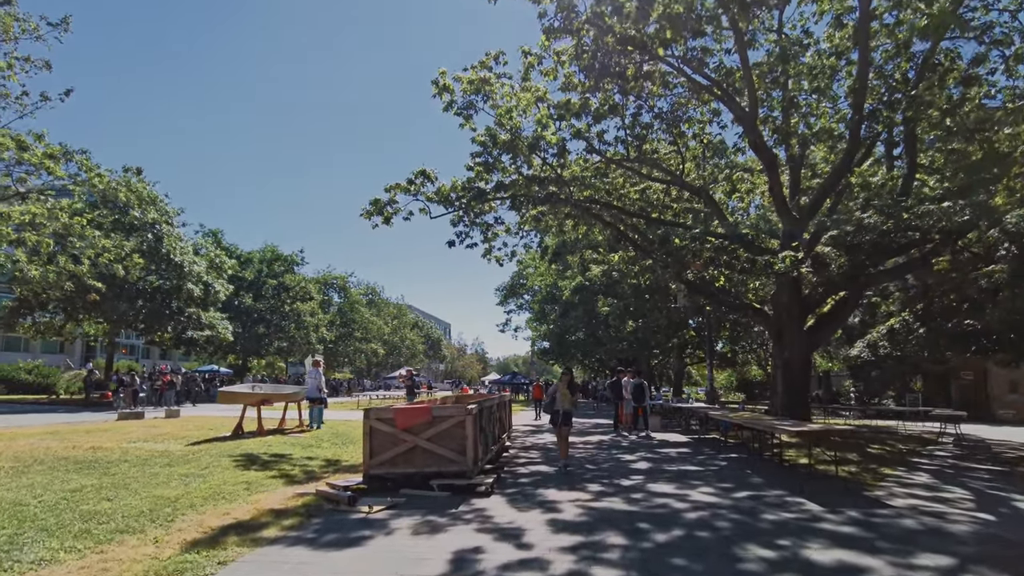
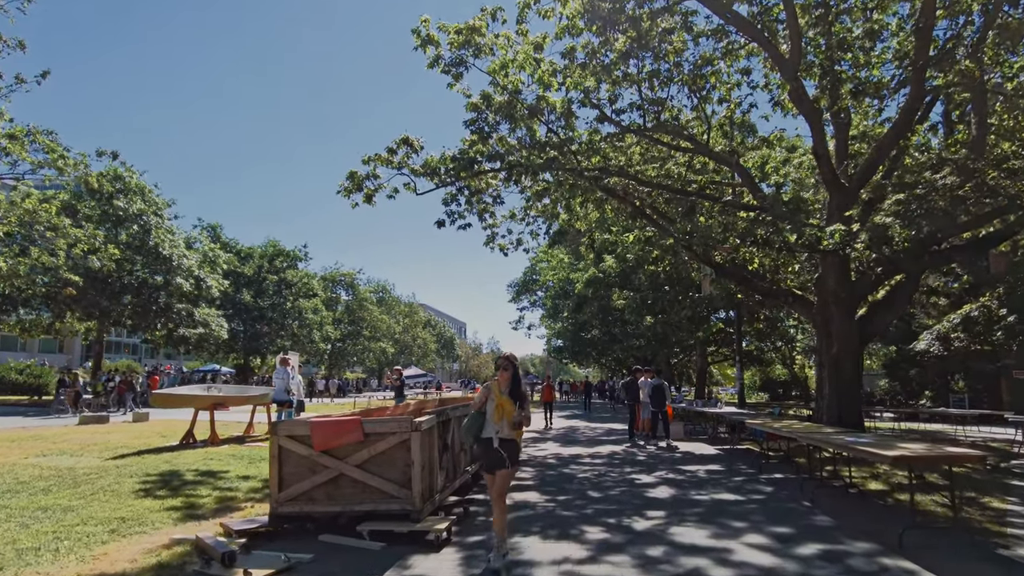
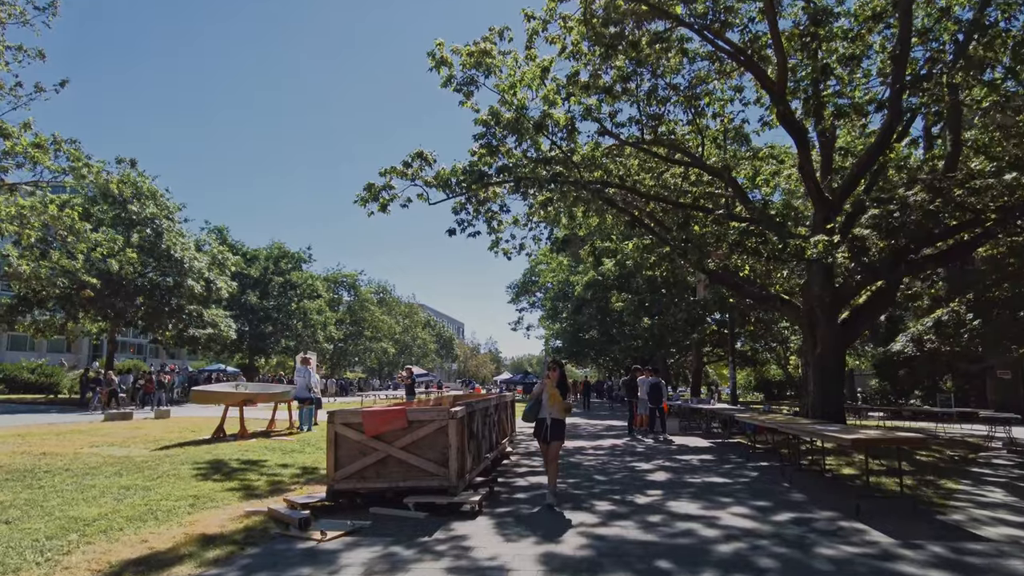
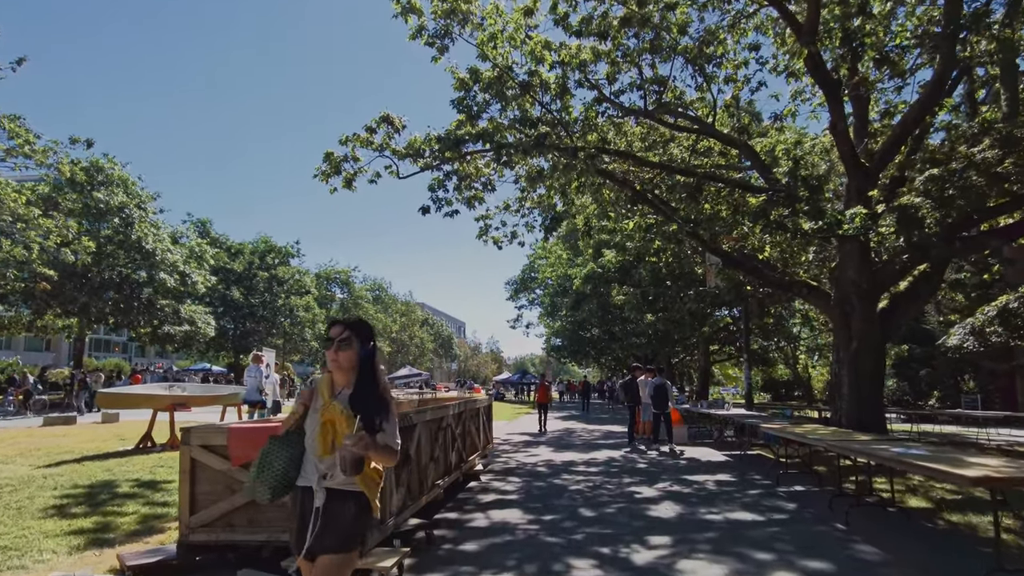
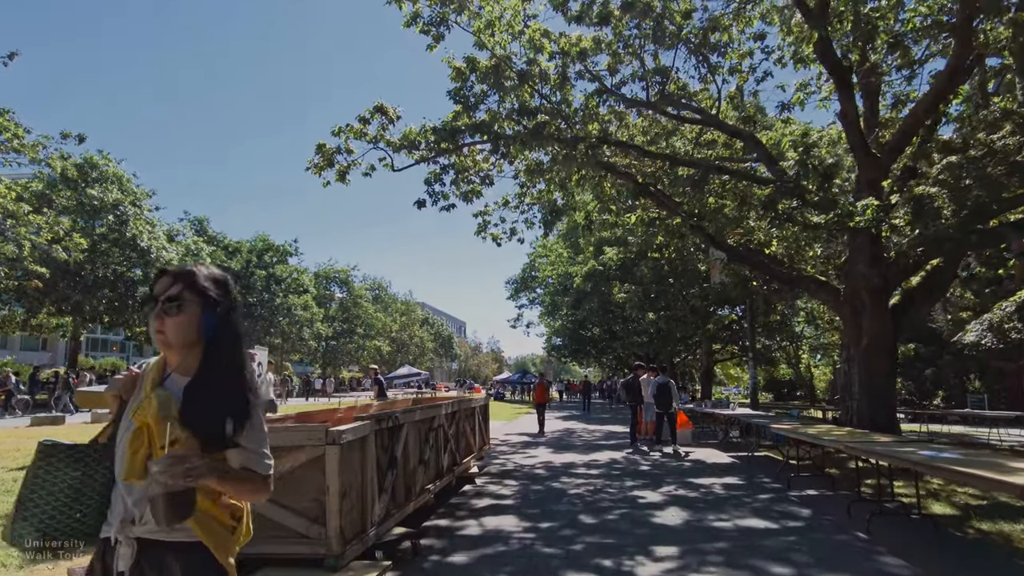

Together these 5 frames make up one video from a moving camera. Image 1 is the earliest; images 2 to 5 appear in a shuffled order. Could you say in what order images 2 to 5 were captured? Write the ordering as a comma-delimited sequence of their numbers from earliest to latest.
3, 2, 4, 5
